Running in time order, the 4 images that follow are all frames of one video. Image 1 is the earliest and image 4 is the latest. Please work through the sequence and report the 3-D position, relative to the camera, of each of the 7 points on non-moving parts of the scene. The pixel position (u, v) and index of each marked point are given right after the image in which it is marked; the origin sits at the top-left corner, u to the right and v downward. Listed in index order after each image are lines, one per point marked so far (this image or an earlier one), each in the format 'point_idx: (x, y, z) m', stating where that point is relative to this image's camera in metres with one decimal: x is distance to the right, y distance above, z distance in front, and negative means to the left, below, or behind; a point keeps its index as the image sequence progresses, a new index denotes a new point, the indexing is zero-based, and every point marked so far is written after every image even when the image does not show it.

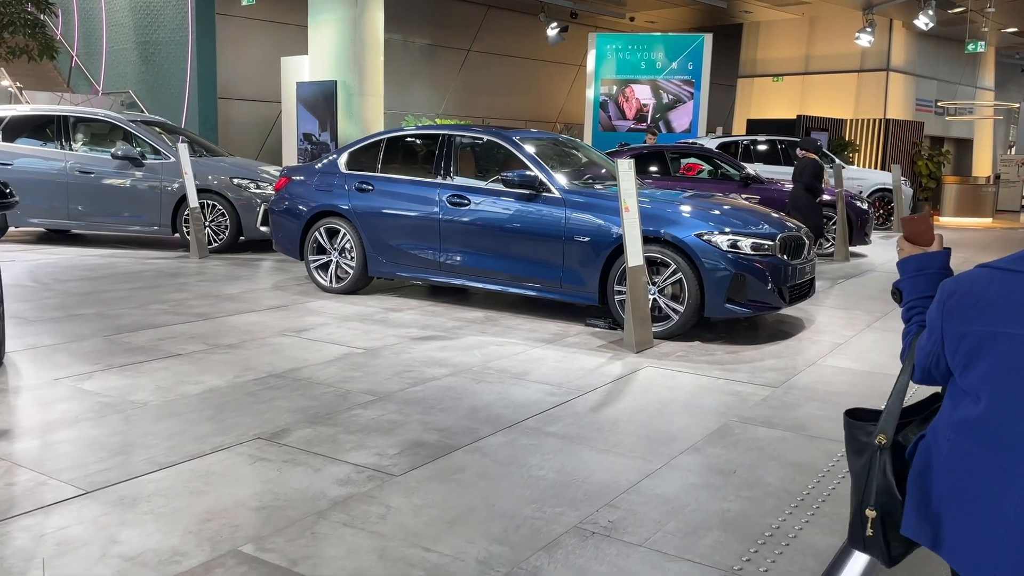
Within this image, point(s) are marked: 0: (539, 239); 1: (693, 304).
0: (+0.2, +0.4, +6.9) m
1: (+1.3, -0.1, +6.3) m
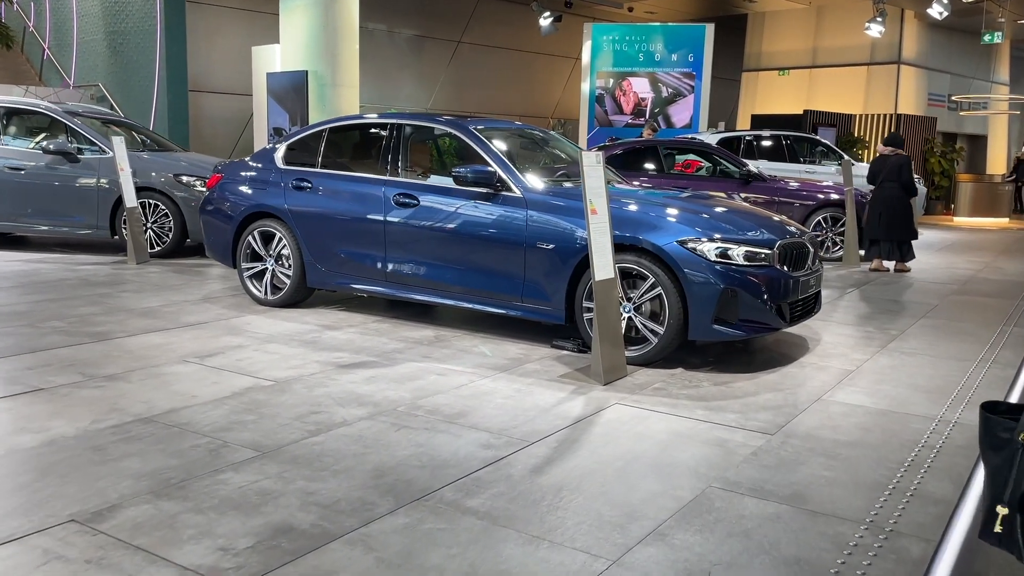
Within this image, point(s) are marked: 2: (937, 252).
0: (-0.1, +0.3, +5.9) m
1: (+1.0, -0.2, +5.3) m
2: (+6.5, +0.6, +13.2) m
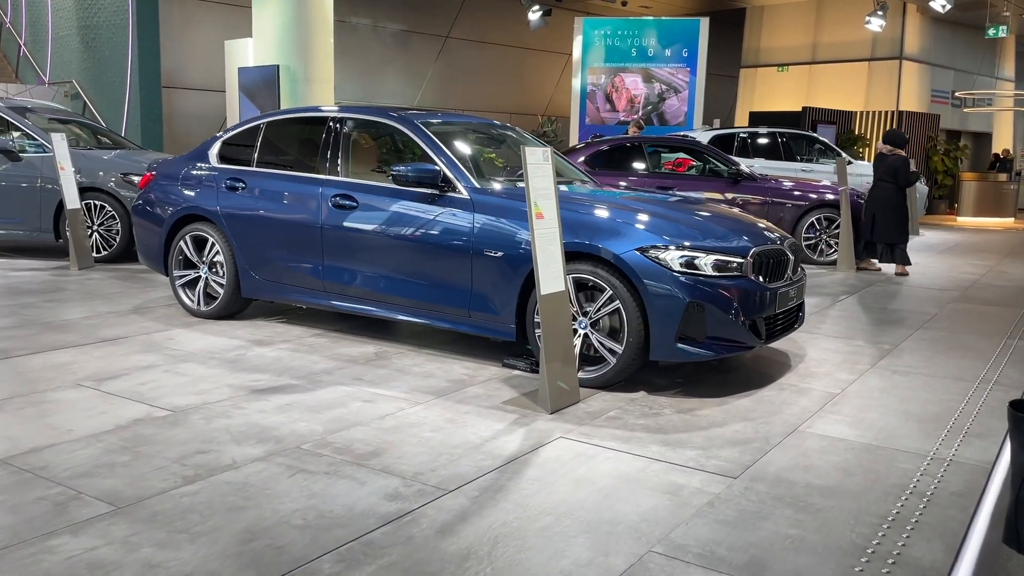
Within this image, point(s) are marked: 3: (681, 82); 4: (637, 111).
0: (-0.4, +0.2, +5.3) m
1: (+0.7, -0.3, +4.7) m
2: (+6.2, +0.5, +12.5) m
3: (+3.1, +3.8, +16.0) m
4: (+2.5, +3.3, +16.3) m
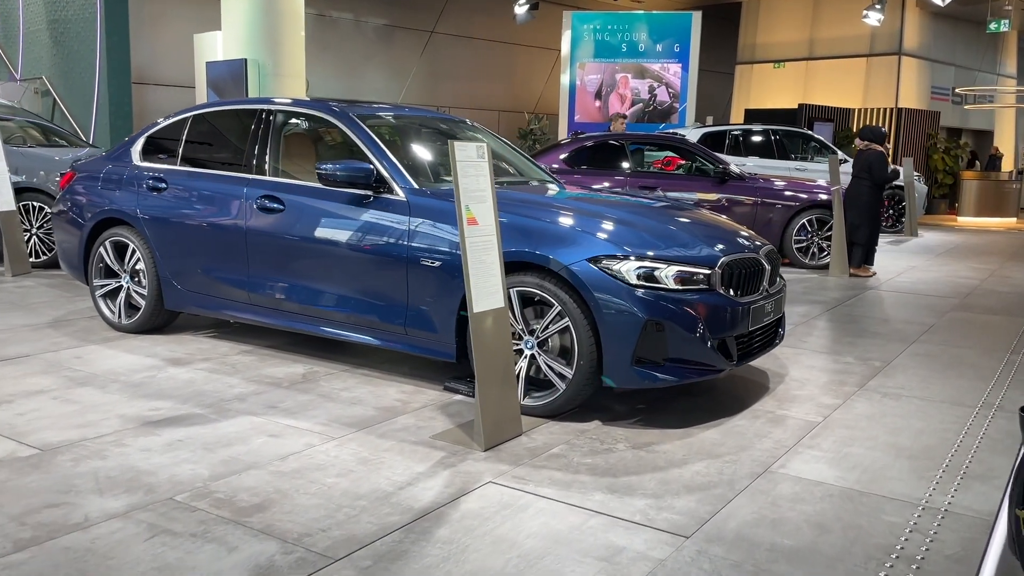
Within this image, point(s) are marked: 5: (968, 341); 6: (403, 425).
0: (-0.7, +0.1, +4.7) m
1: (+0.4, -0.4, +4.1) m
2: (+5.9, +0.4, +12.0) m
3: (+2.8, +3.7, +15.4) m
4: (+2.2, +3.3, +15.7) m
5: (+3.4, -0.4, +6.4) m
6: (-0.5, -0.6, +4.1) m
